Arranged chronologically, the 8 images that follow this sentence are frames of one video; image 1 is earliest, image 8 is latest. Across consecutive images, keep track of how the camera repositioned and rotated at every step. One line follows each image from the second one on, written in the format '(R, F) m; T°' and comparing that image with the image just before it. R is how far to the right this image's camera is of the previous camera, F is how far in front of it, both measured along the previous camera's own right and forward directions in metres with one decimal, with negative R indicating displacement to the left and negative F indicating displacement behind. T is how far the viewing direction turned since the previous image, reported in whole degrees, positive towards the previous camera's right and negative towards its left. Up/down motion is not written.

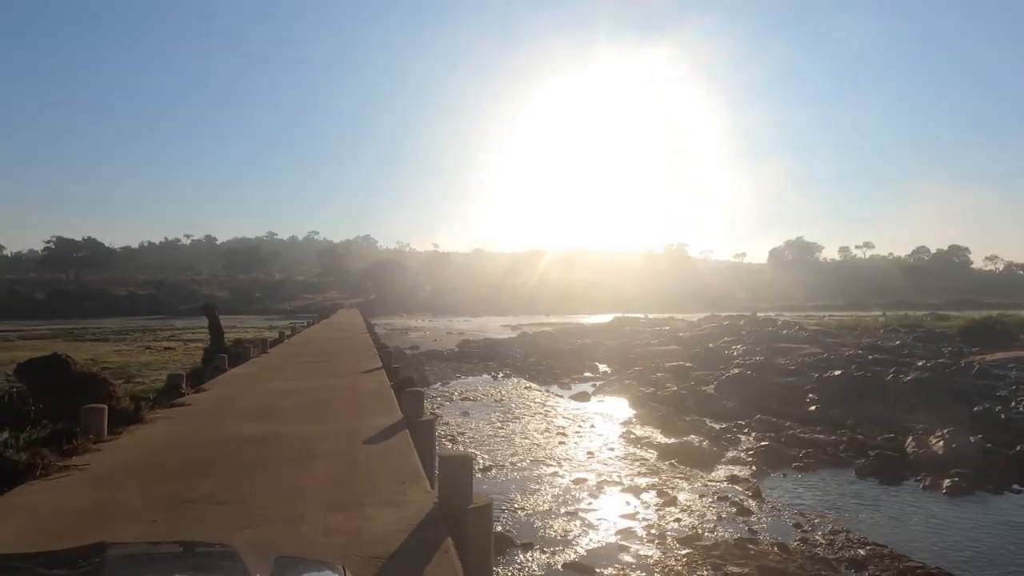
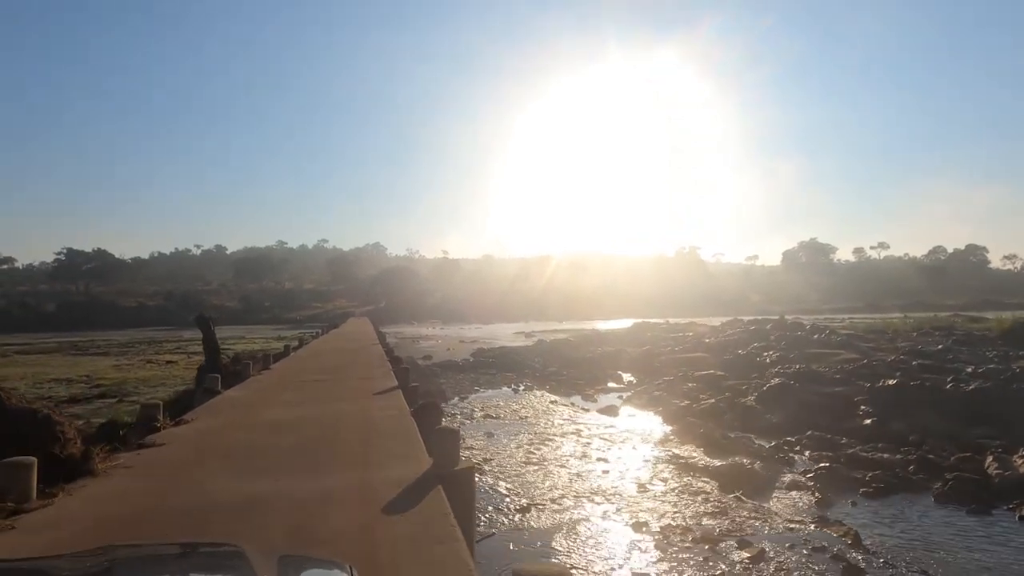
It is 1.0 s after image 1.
(-0.6, +2.1) m; -1°
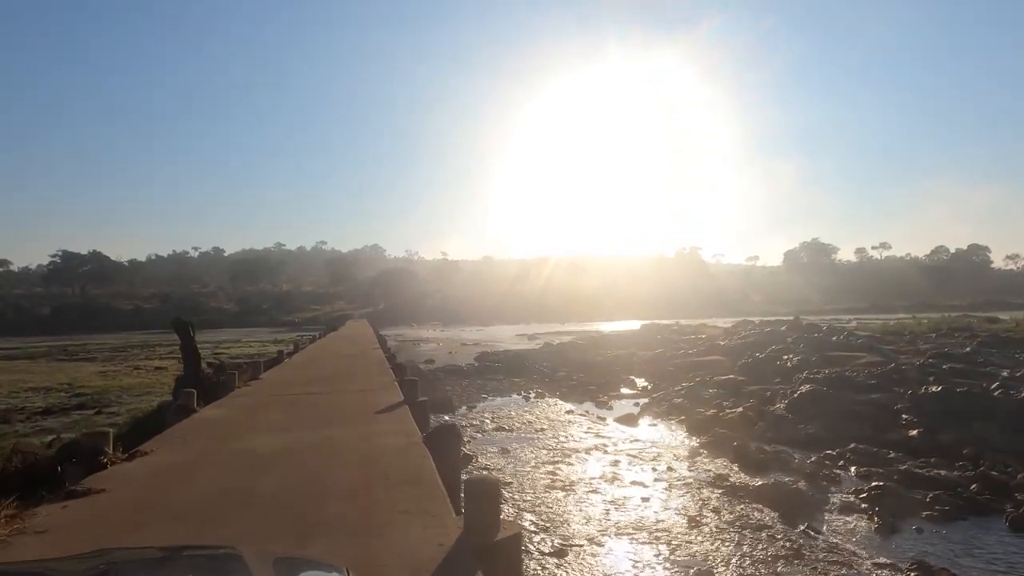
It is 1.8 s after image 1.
(-0.5, +1.9) m; 0°
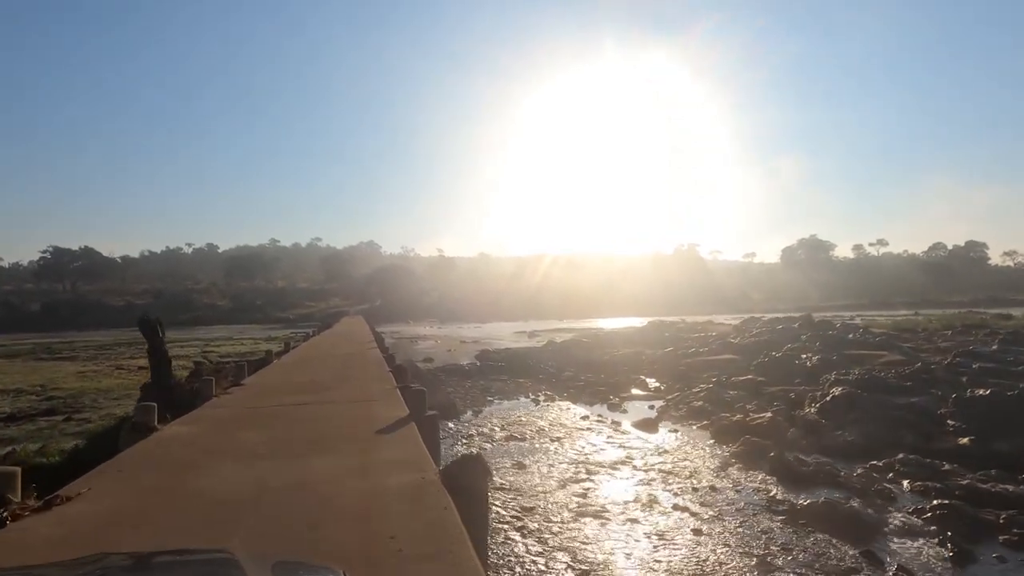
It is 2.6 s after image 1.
(-0.5, +2.0) m; 0°
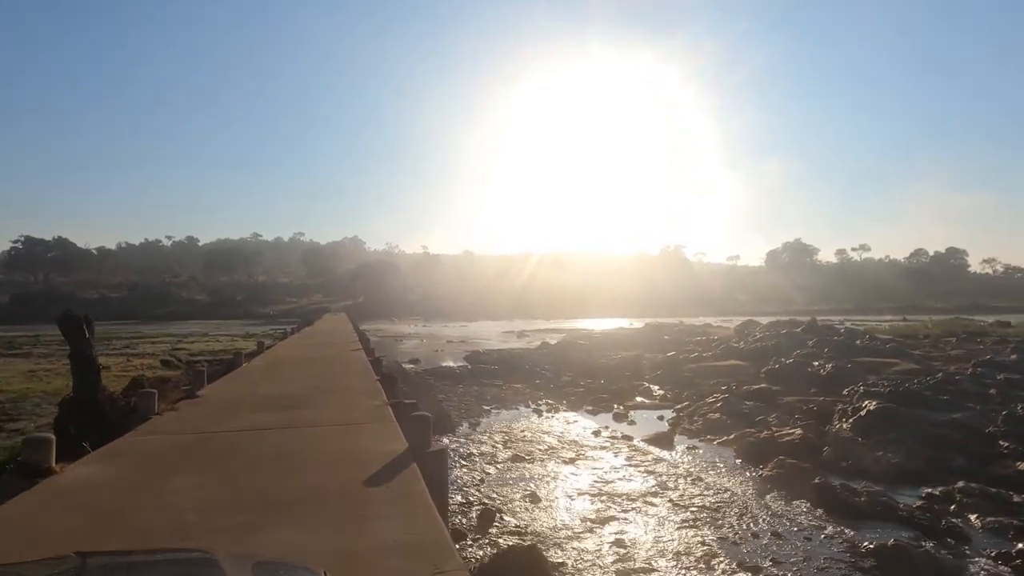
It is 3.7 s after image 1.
(-0.6, +2.5) m; +1°
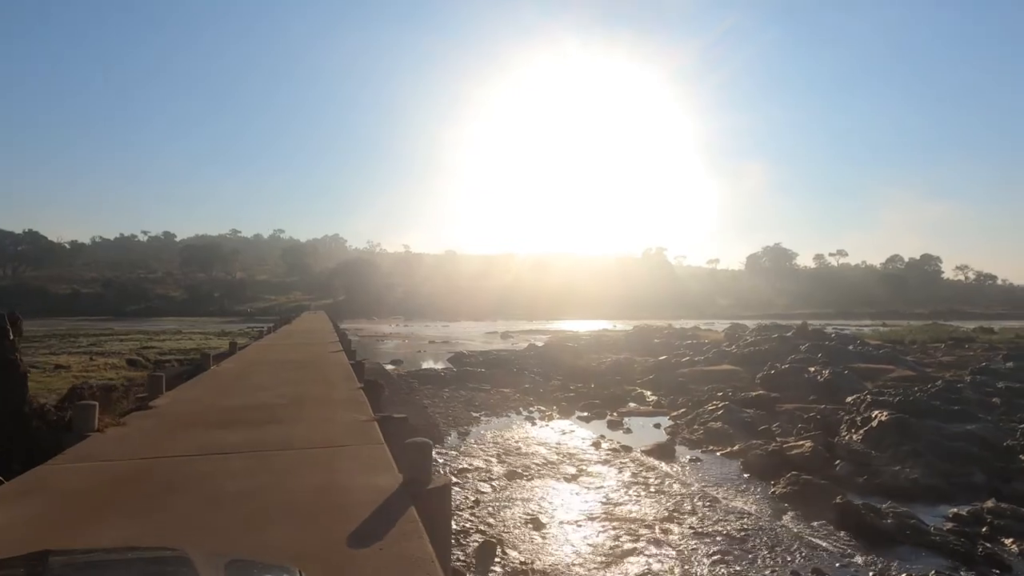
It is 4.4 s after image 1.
(-0.4, +1.4) m; +2°
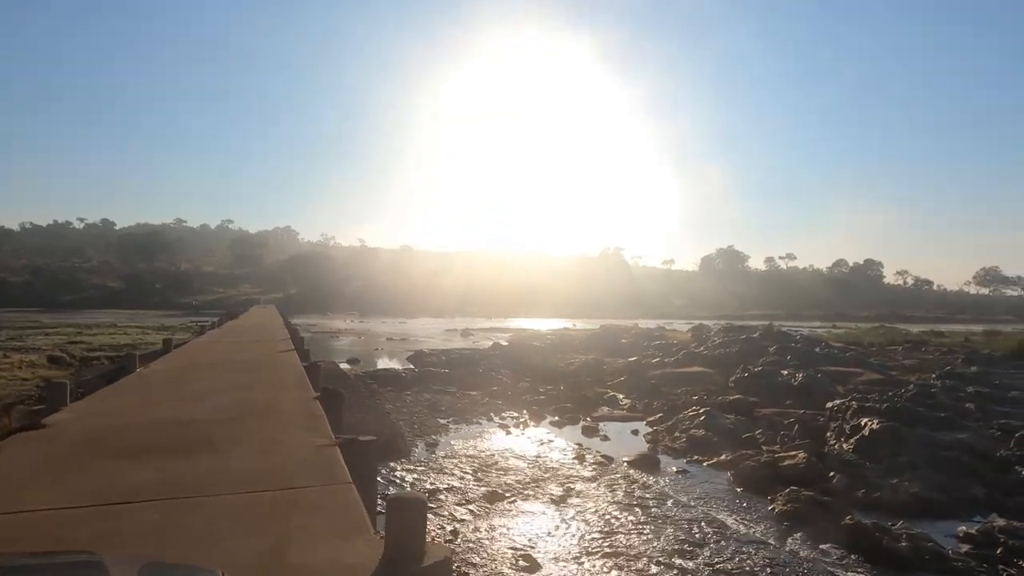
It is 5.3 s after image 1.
(-0.5, +1.8) m; +4°
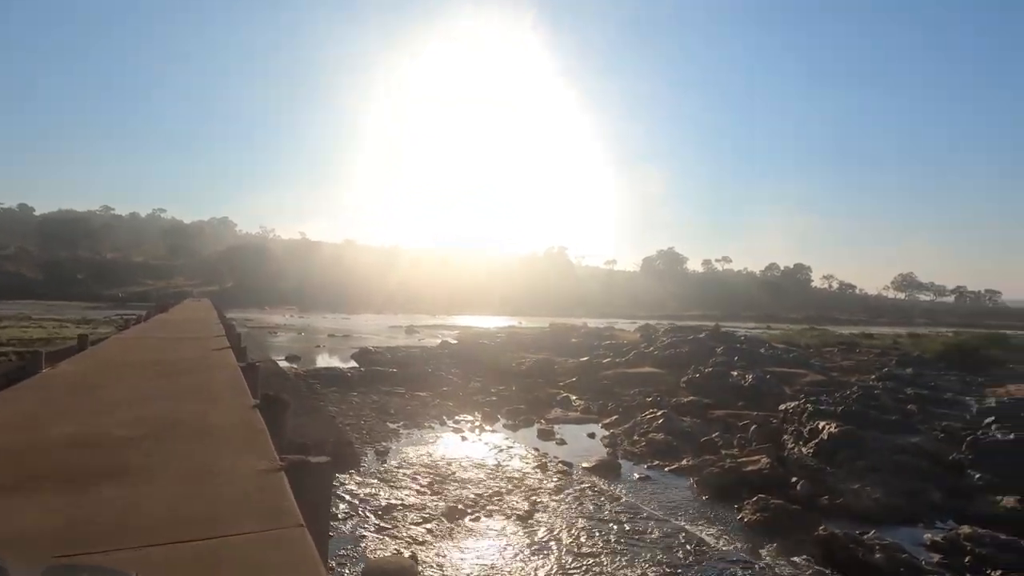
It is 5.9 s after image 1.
(-0.4, +1.1) m; +5°
